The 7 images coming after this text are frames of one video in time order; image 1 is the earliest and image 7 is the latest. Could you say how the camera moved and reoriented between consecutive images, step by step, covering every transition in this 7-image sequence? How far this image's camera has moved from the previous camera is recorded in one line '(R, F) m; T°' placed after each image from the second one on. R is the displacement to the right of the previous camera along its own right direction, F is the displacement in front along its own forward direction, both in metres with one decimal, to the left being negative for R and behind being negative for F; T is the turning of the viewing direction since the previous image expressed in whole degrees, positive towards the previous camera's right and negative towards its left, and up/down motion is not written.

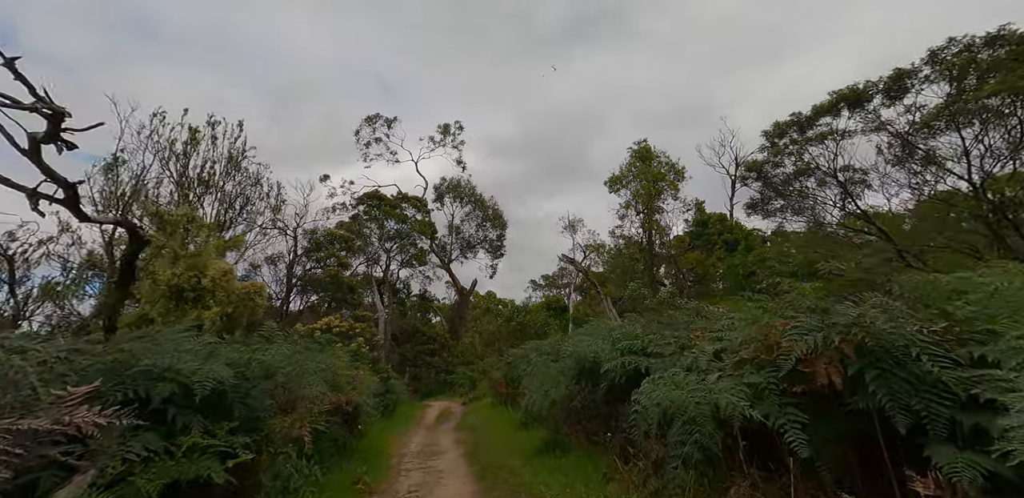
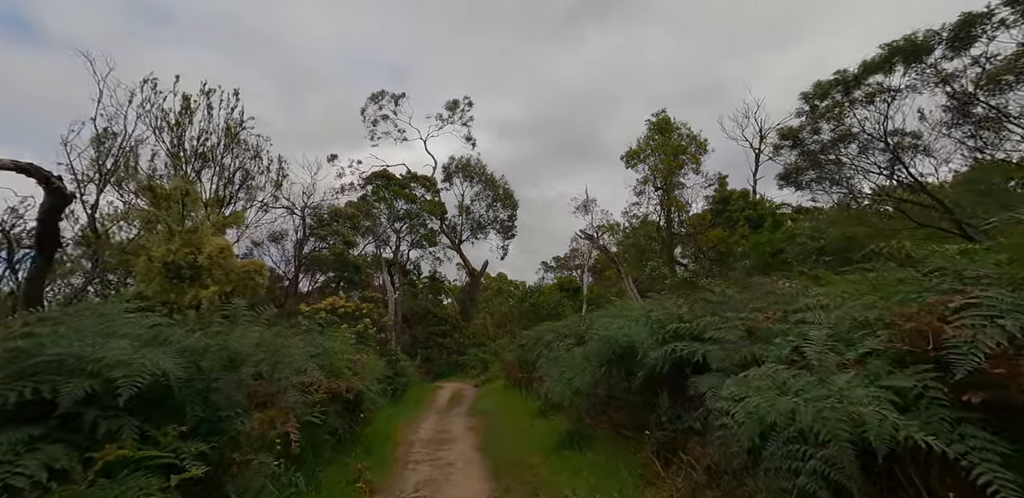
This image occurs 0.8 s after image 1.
(-0.1, +0.9) m; -1°
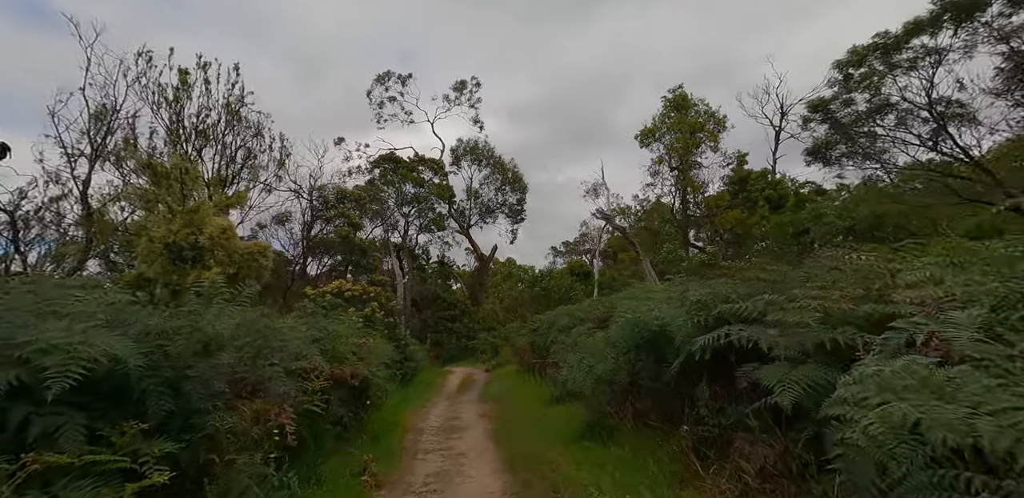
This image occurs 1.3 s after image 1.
(-0.1, +0.6) m; -1°
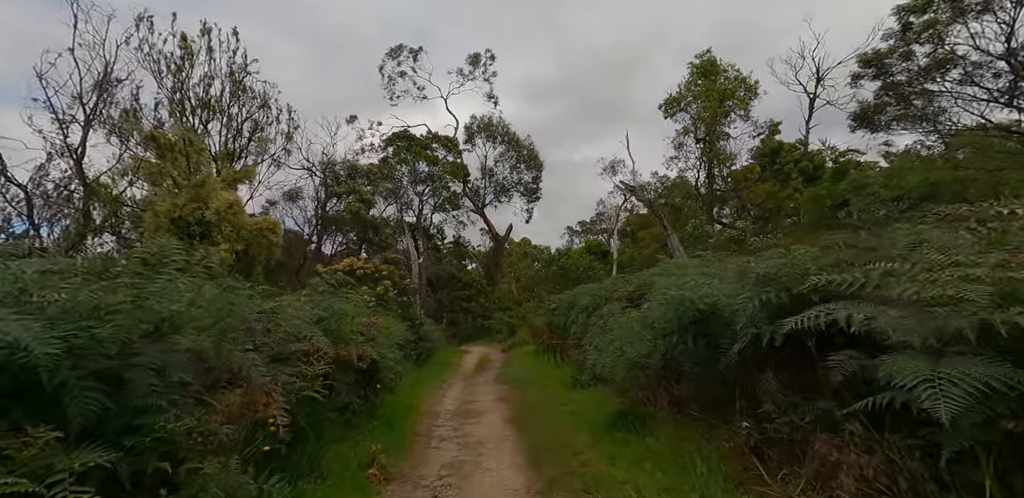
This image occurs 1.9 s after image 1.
(-0.1, +0.7) m; -2°
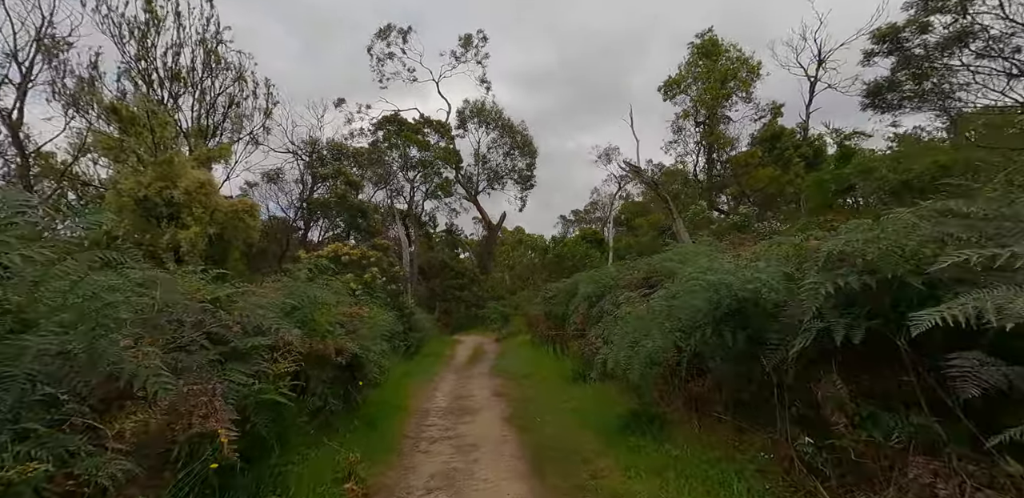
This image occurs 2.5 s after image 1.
(-0.1, +0.8) m; +1°
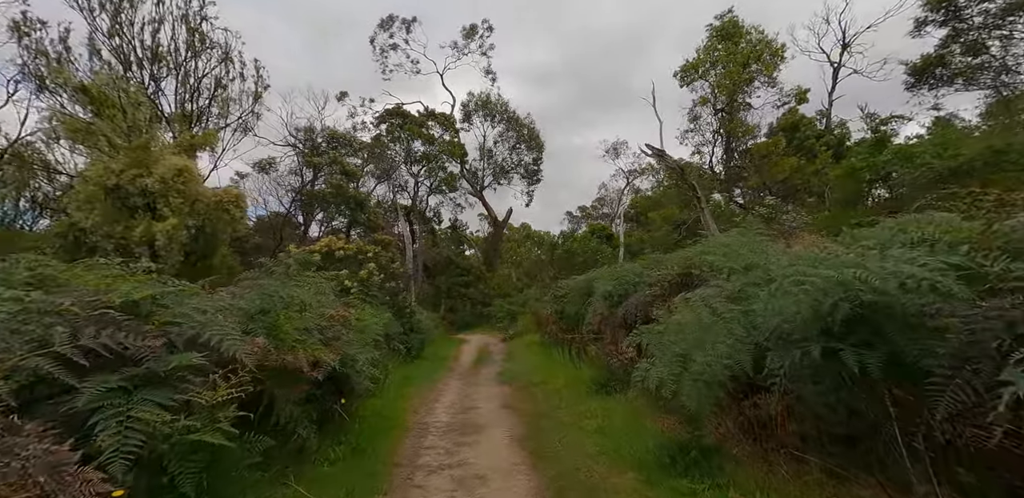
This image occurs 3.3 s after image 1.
(-0.1, +1.1) m; -1°
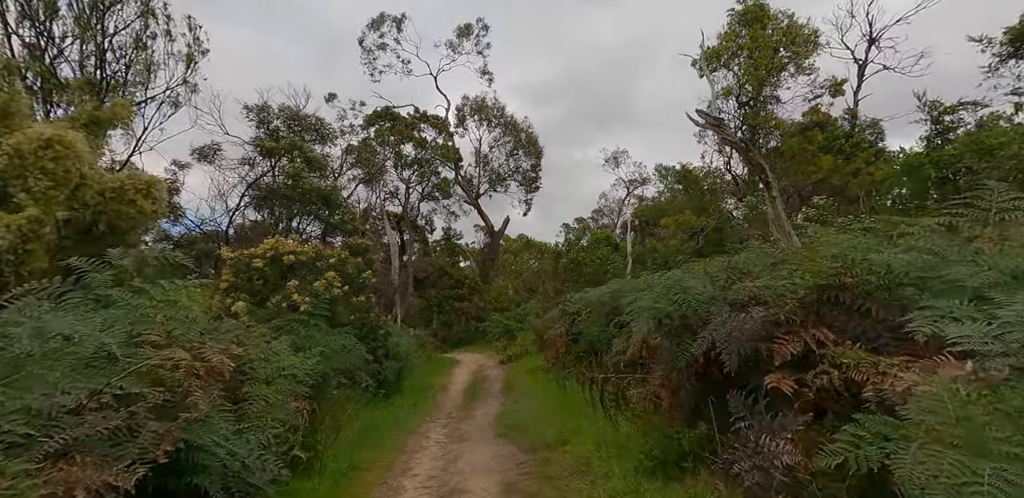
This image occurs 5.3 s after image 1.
(-0.1, +2.8) m; 0°
